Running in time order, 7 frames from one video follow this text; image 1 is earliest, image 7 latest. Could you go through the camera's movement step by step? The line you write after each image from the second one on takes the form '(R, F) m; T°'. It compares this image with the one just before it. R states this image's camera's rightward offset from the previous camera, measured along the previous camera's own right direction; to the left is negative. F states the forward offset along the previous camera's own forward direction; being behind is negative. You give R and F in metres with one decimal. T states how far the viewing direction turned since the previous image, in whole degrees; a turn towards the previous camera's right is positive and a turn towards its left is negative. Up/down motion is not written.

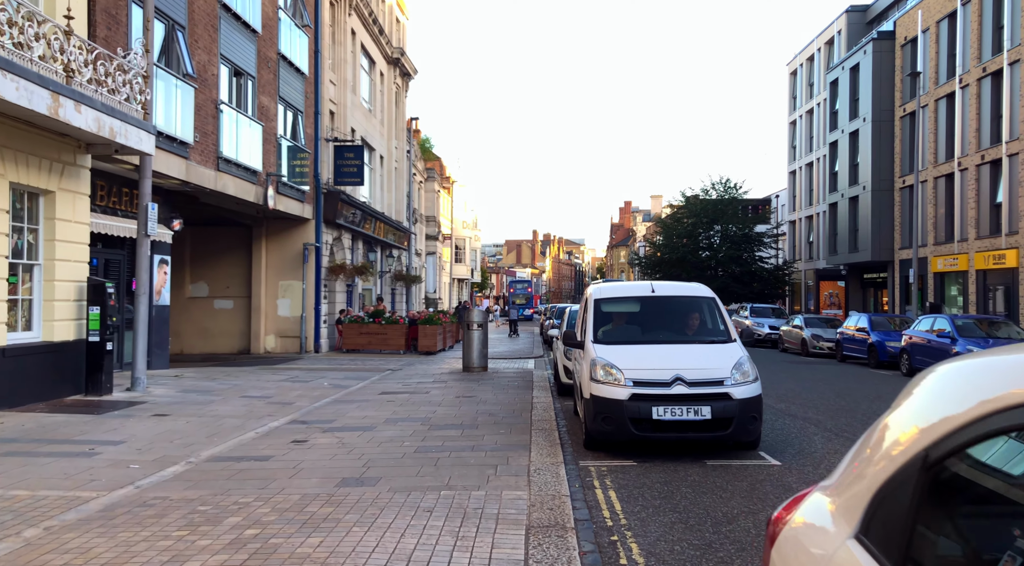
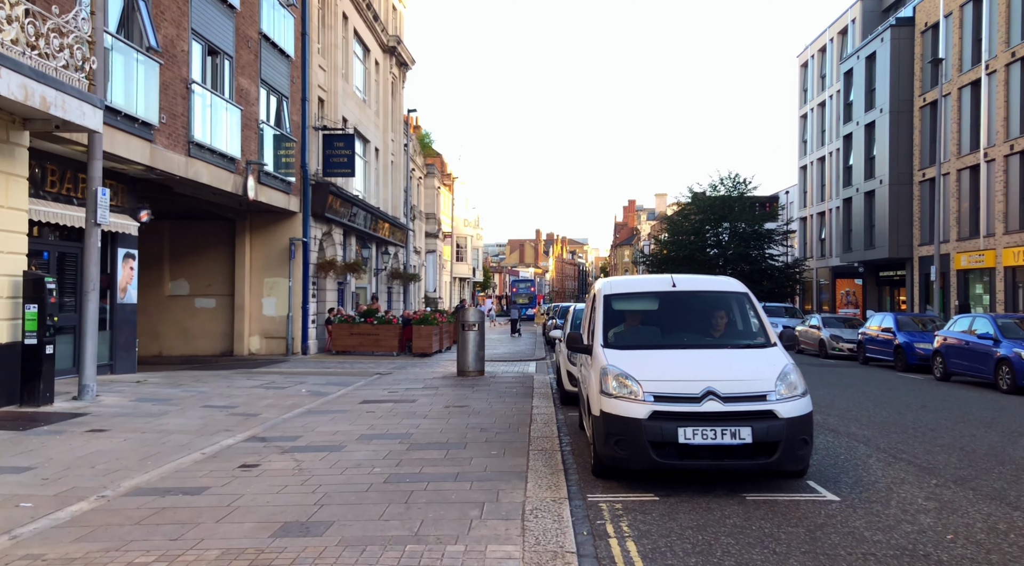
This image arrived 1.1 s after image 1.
(+0.1, +1.5) m; 0°
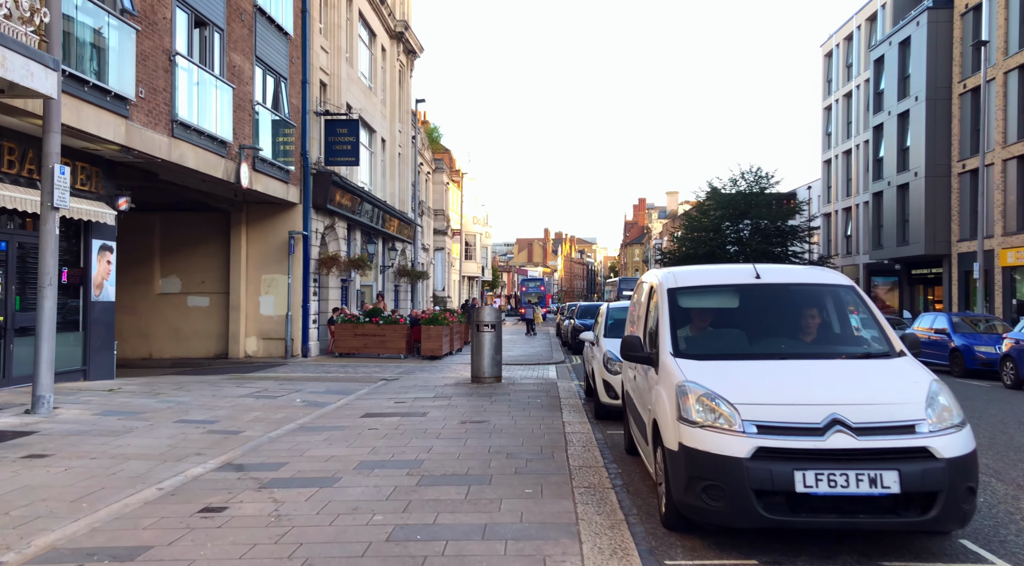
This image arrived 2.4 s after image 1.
(-0.2, +1.7) m; -1°
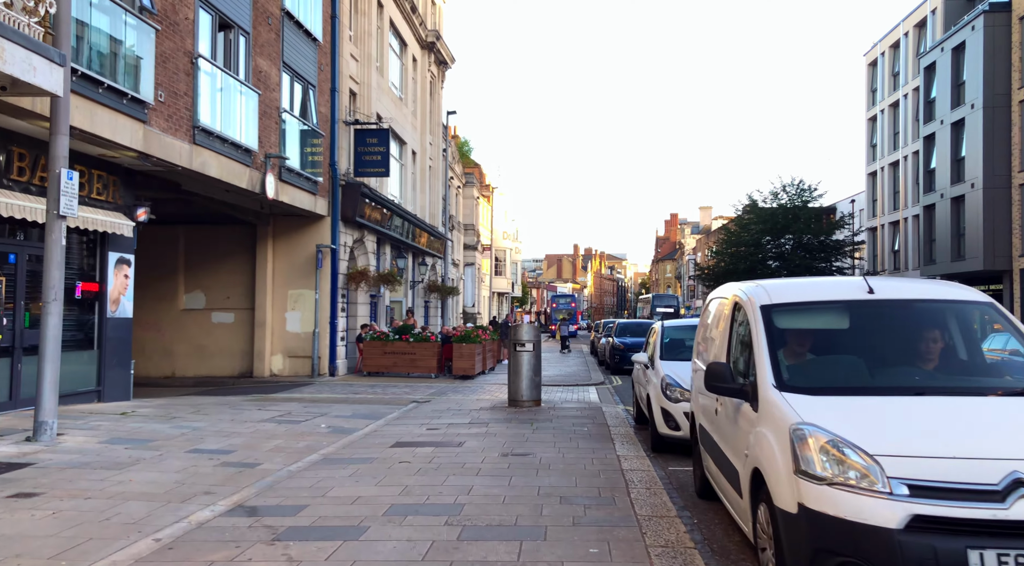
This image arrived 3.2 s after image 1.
(-0.2, +1.0) m; -2°
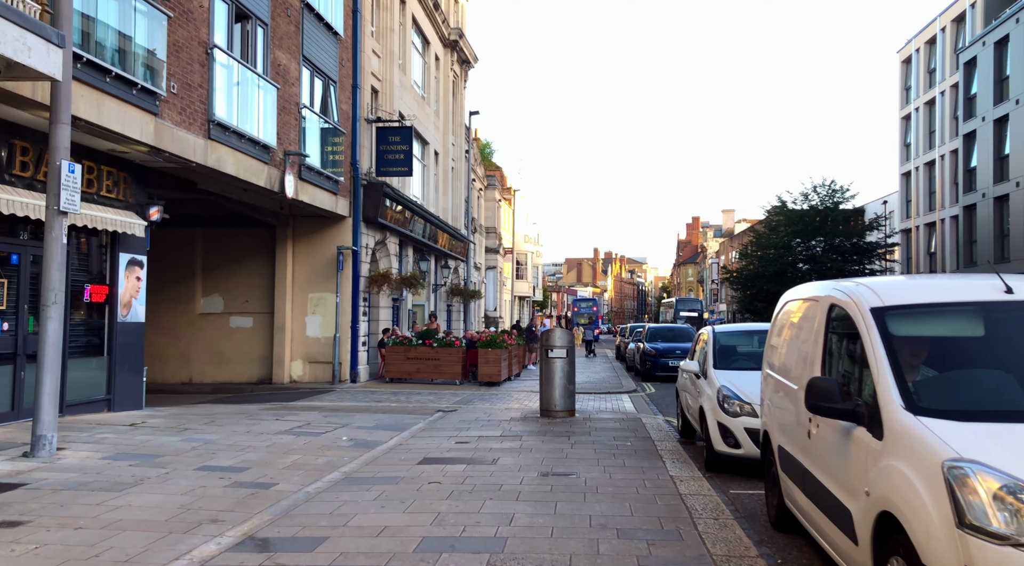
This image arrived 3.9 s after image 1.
(-0.2, +0.8) m; -1°
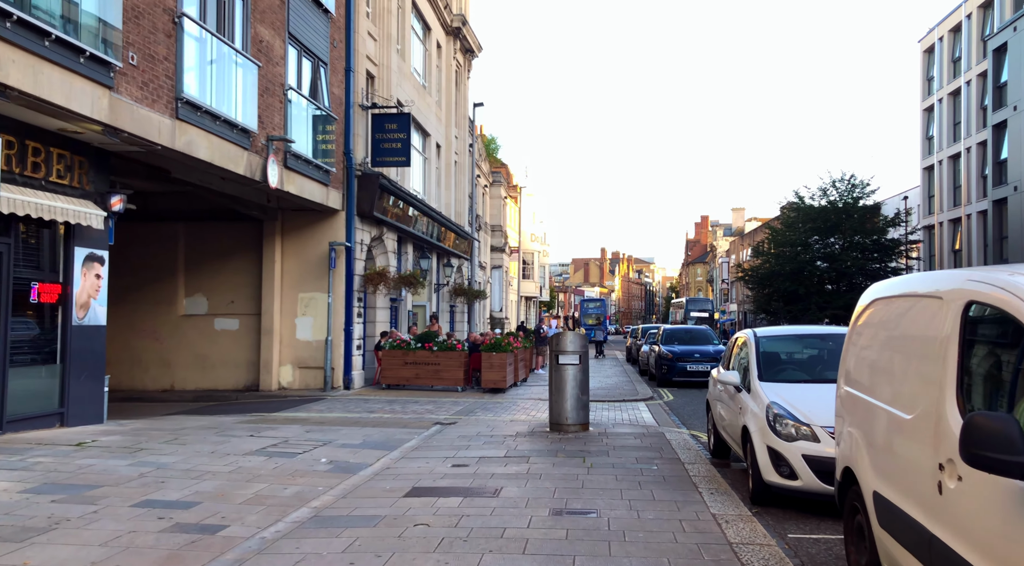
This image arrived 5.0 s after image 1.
(0.0, +1.4) m; 0°
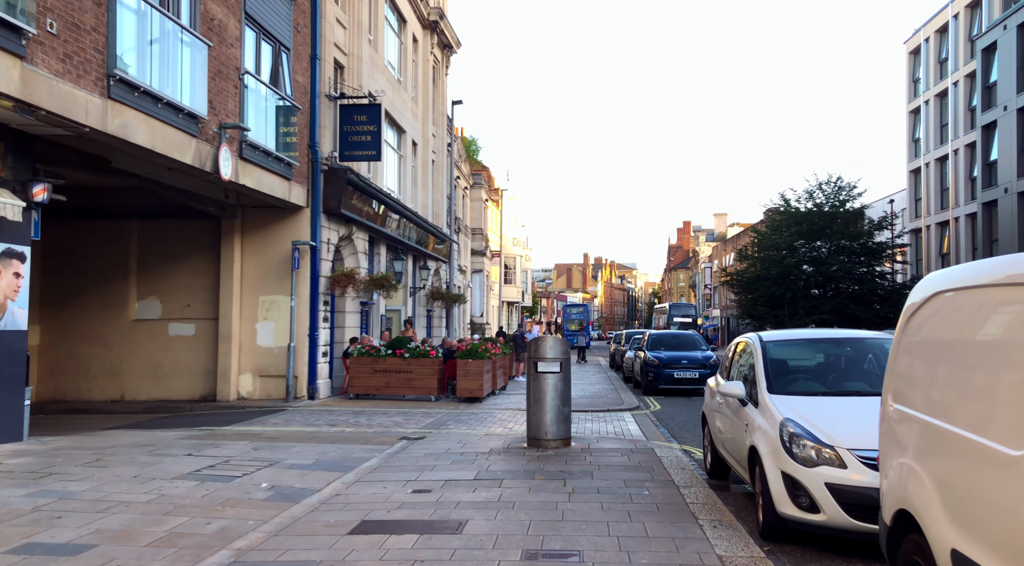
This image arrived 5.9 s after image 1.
(+0.1, +1.1) m; +1°
